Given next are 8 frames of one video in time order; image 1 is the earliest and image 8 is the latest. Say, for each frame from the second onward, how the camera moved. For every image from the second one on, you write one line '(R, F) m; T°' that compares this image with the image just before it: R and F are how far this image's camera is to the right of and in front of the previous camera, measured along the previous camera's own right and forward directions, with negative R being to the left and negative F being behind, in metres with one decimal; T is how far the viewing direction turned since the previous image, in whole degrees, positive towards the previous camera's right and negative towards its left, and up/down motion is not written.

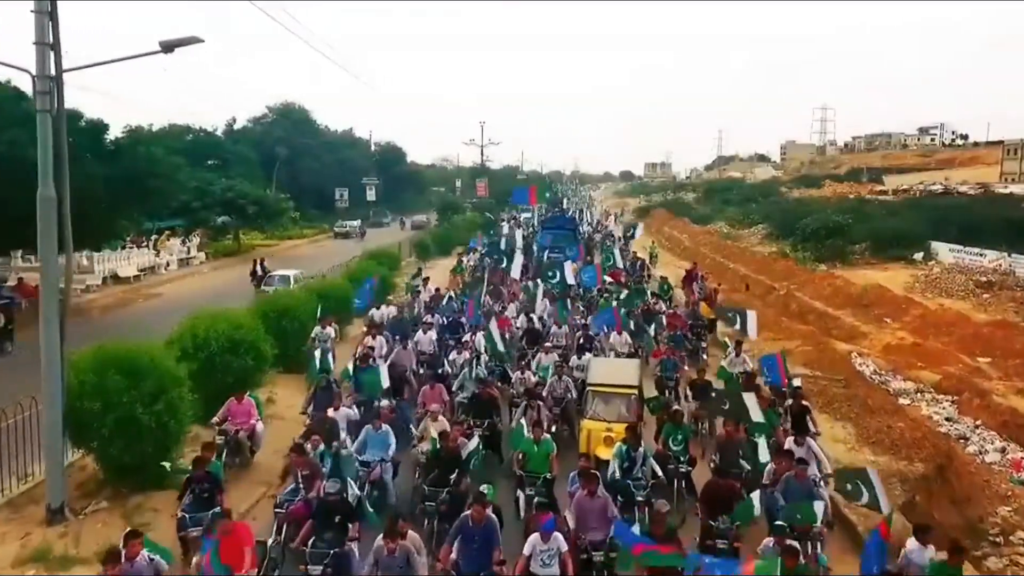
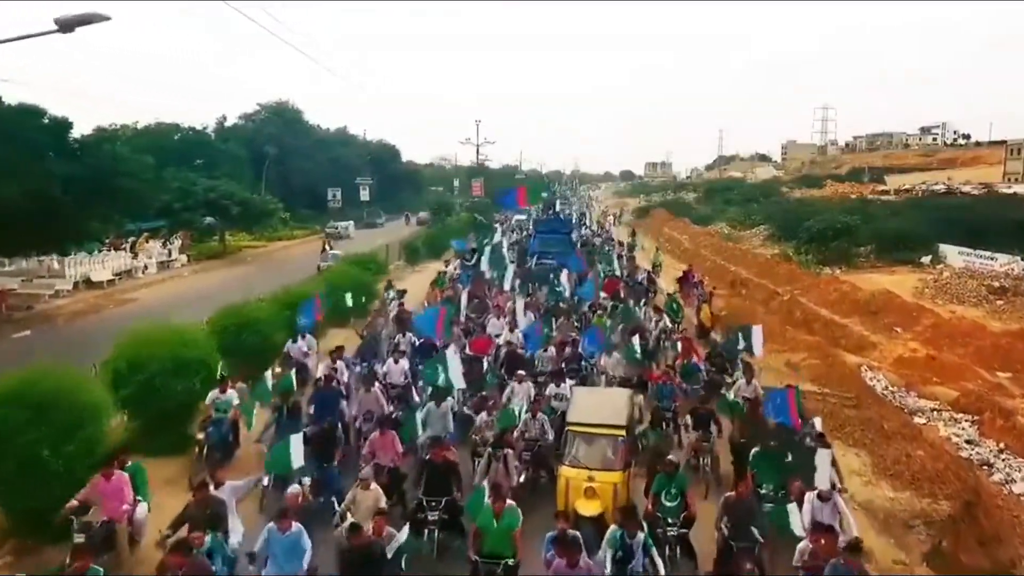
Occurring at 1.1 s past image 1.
(+0.4, +1.4) m; 0°
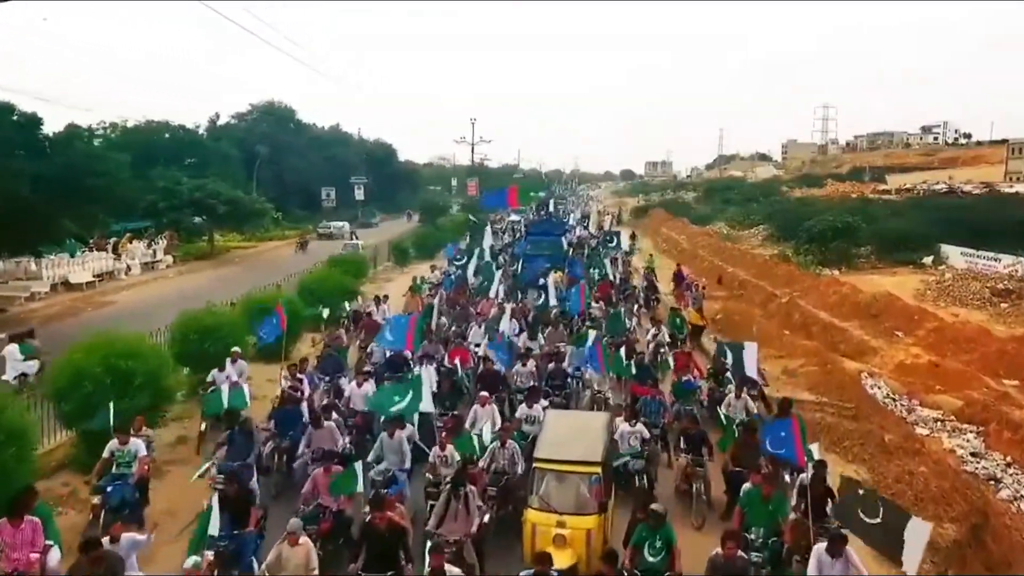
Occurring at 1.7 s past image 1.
(+0.4, +0.8) m; 0°
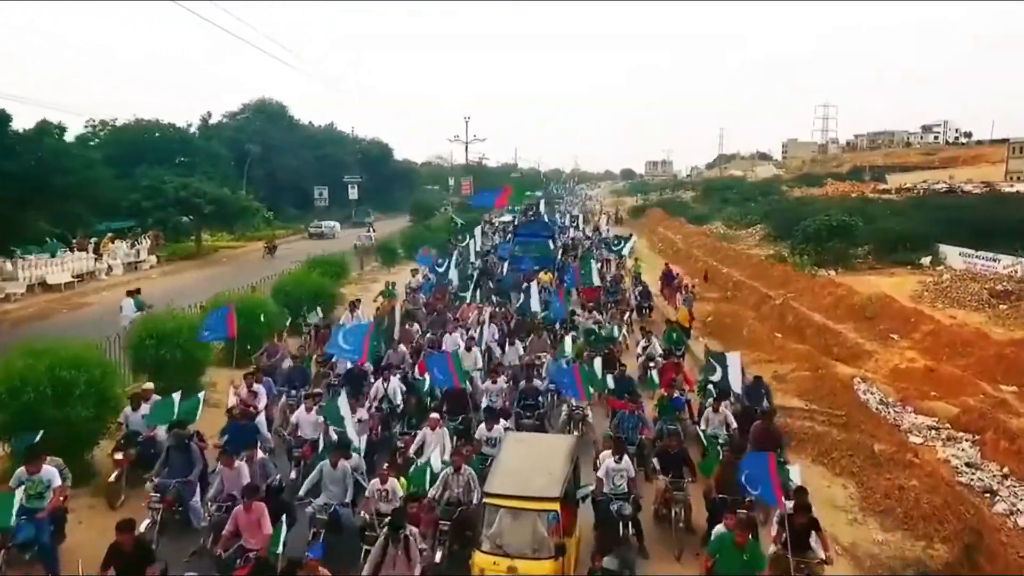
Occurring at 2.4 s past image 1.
(+0.5, +0.7) m; 0°
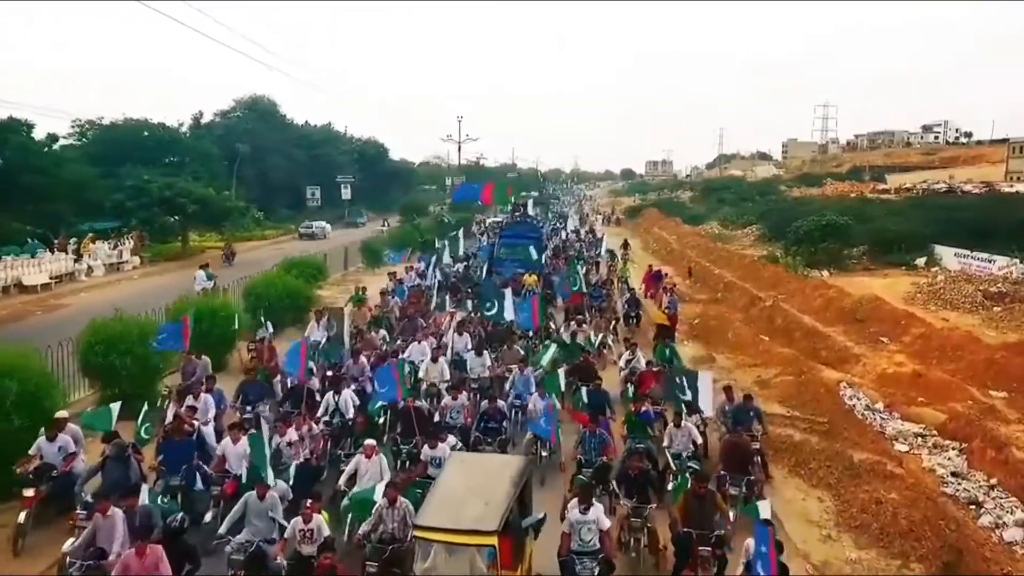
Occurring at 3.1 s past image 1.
(+0.7, +0.5) m; 0°
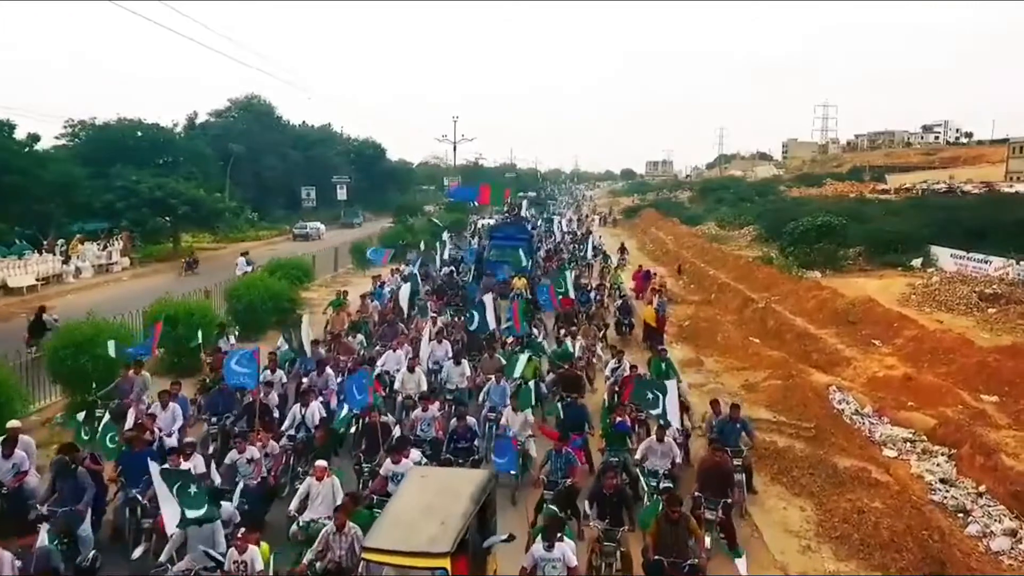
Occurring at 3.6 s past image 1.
(+0.4, +0.3) m; 0°
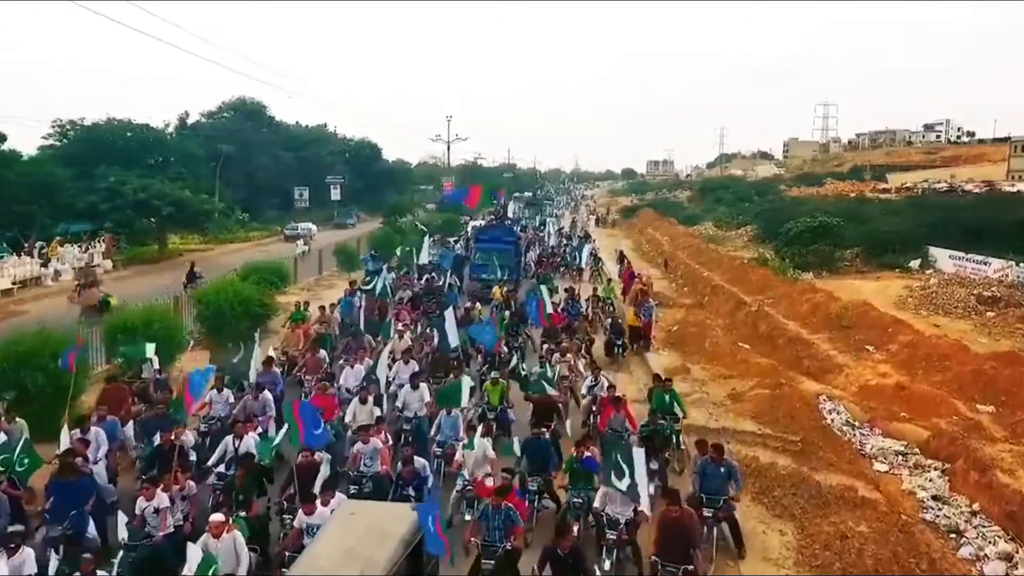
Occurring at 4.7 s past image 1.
(+0.6, +0.7) m; 0°
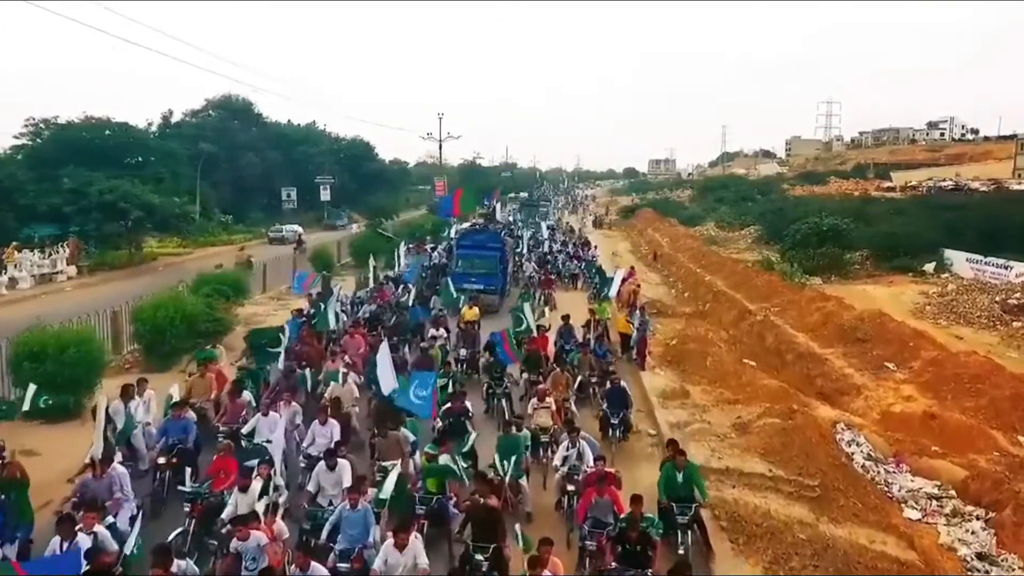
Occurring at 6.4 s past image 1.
(+0.6, +2.2) m; 0°
